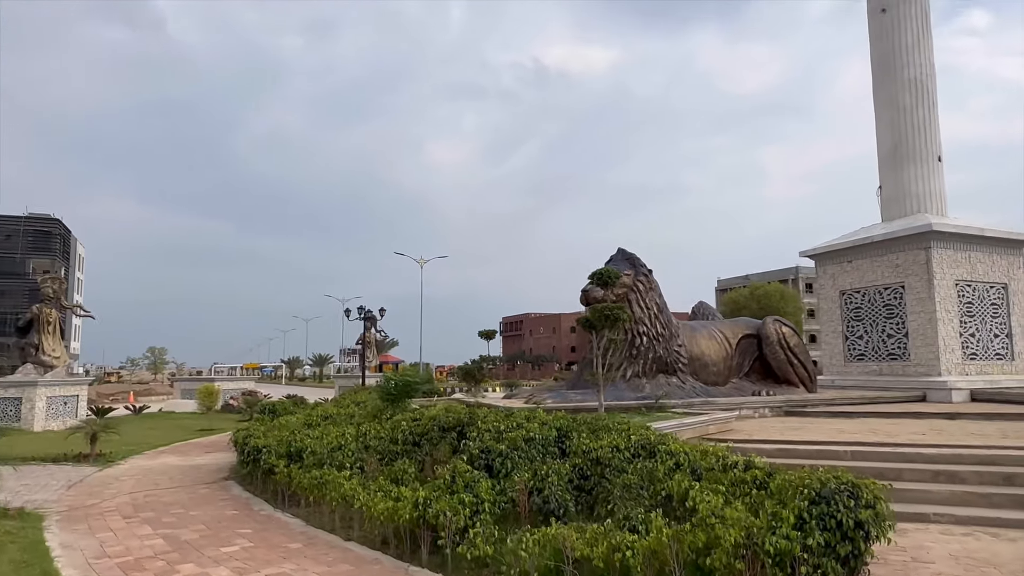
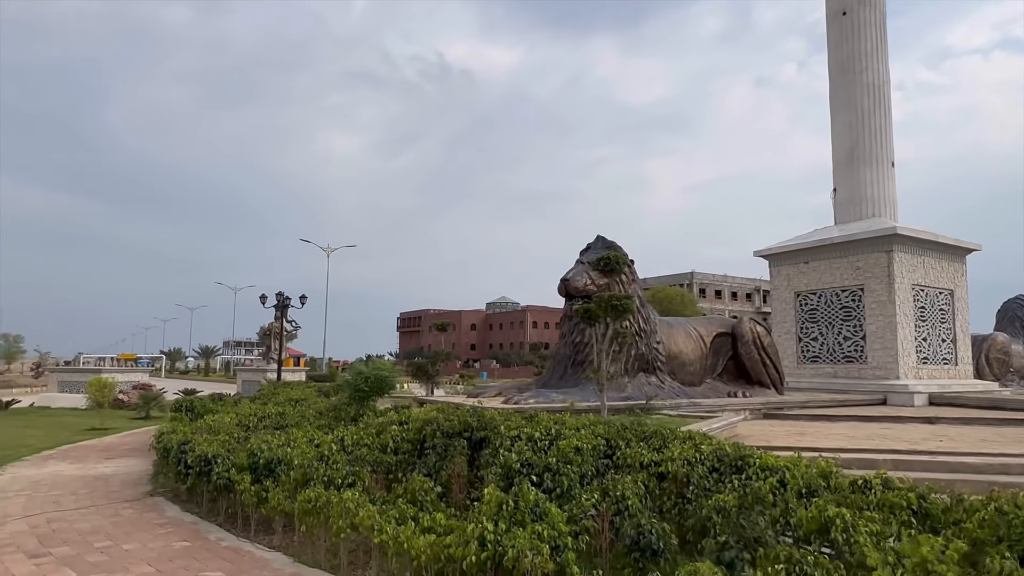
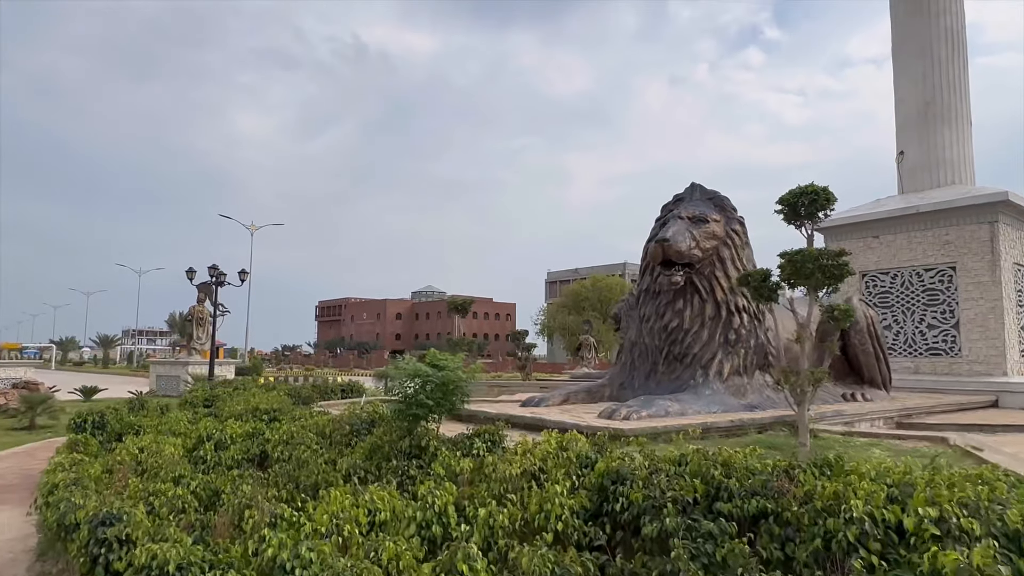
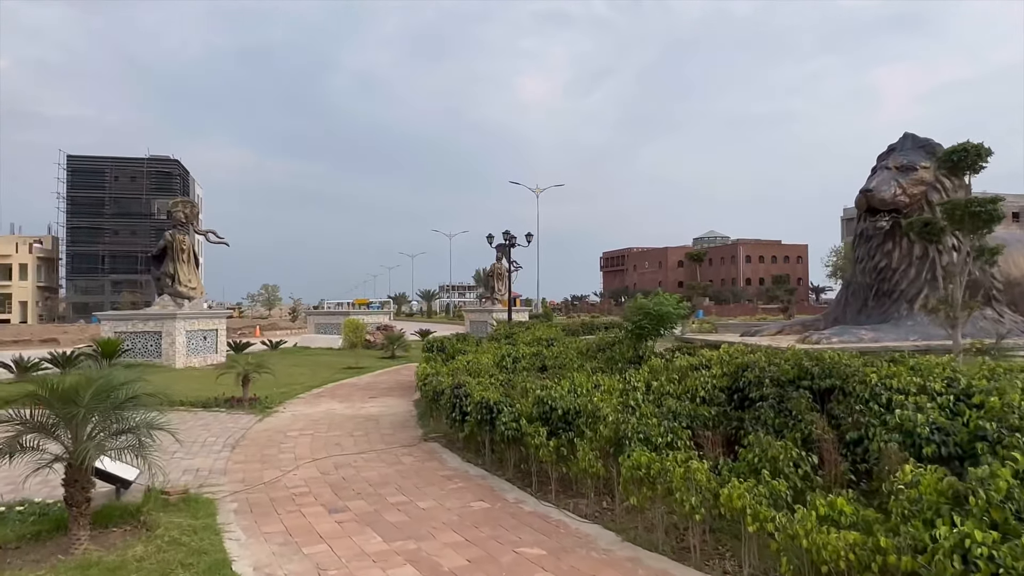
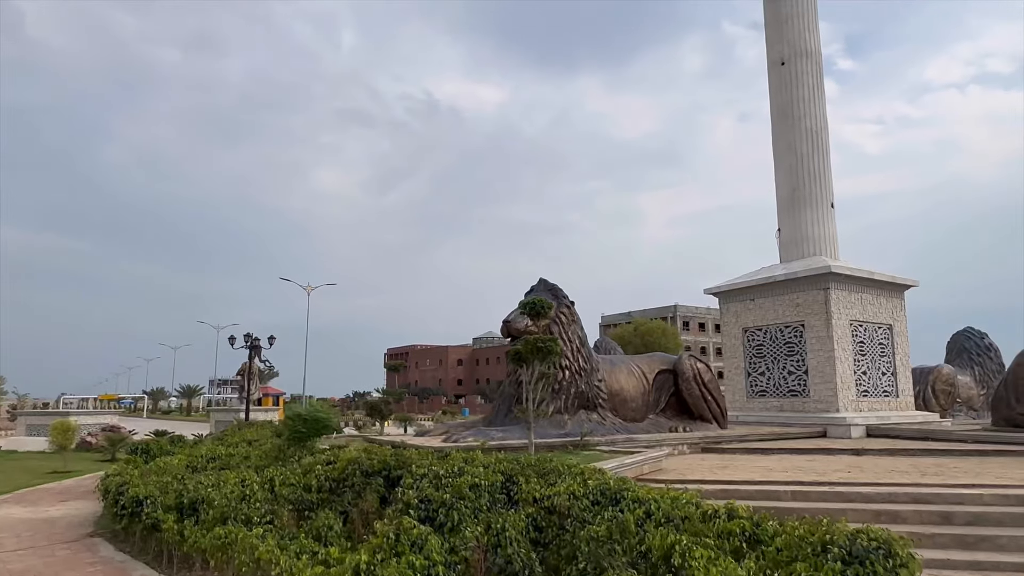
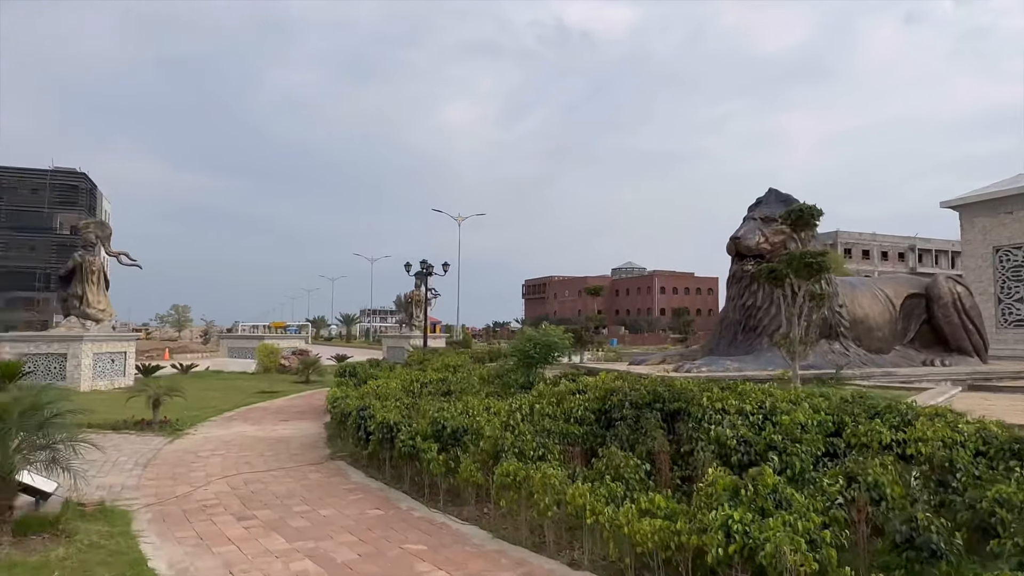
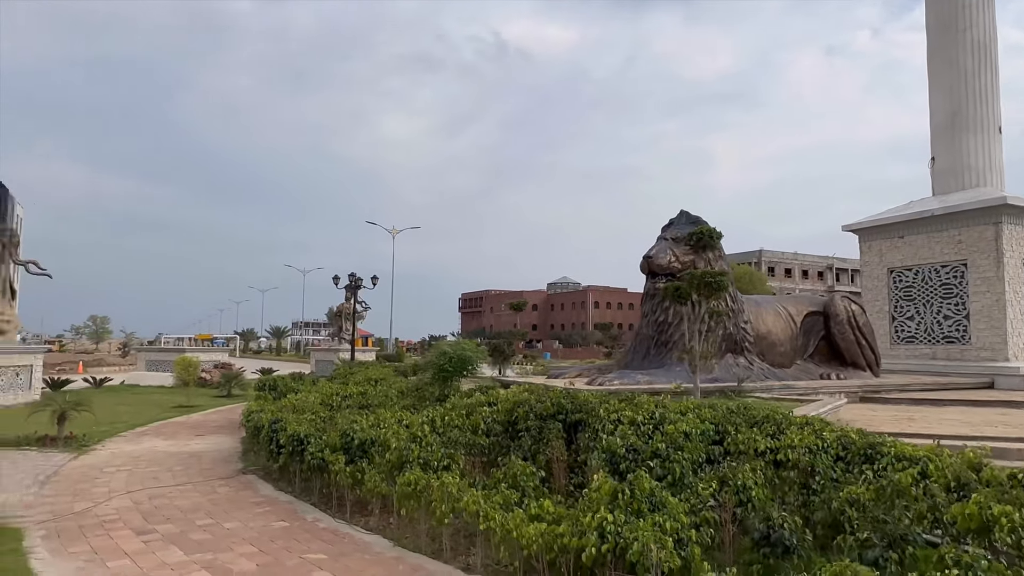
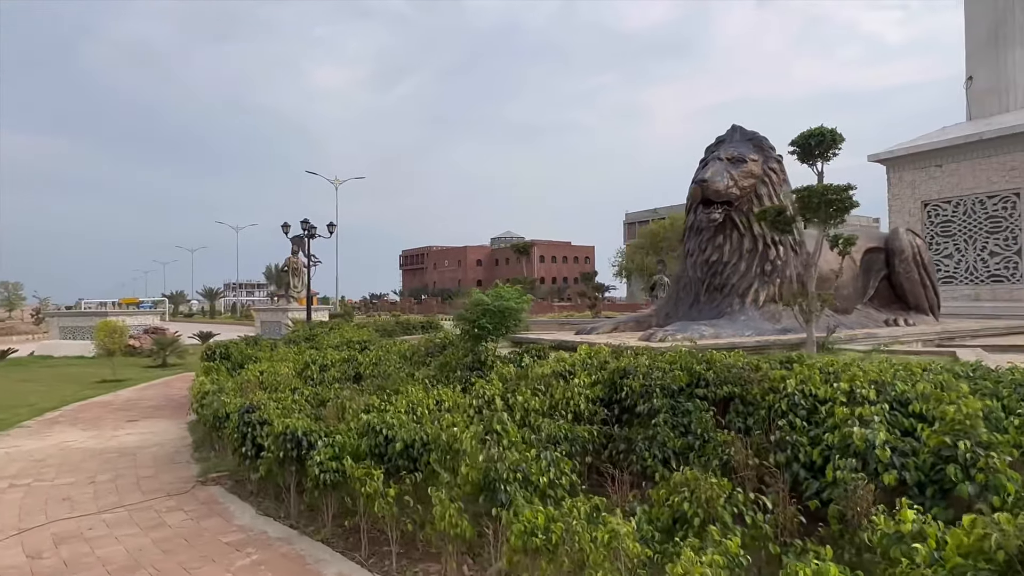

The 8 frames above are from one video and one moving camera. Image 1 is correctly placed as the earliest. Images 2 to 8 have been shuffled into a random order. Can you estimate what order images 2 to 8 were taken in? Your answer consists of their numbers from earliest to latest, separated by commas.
5, 2, 7, 6, 4, 8, 3
